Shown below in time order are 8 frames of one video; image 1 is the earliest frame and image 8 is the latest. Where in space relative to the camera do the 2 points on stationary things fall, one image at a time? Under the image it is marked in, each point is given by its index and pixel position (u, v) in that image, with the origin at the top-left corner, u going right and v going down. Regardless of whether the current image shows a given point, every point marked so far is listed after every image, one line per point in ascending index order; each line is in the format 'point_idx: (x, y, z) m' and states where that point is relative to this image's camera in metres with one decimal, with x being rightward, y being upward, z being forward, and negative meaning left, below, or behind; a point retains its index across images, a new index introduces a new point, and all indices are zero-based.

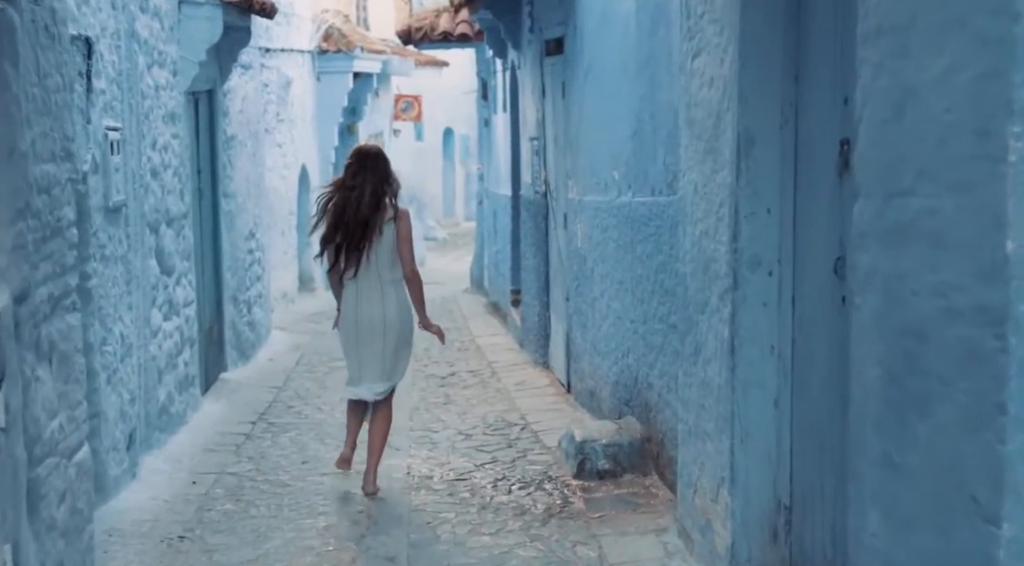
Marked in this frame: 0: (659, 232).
0: (+0.6, +0.2, +6.4) m
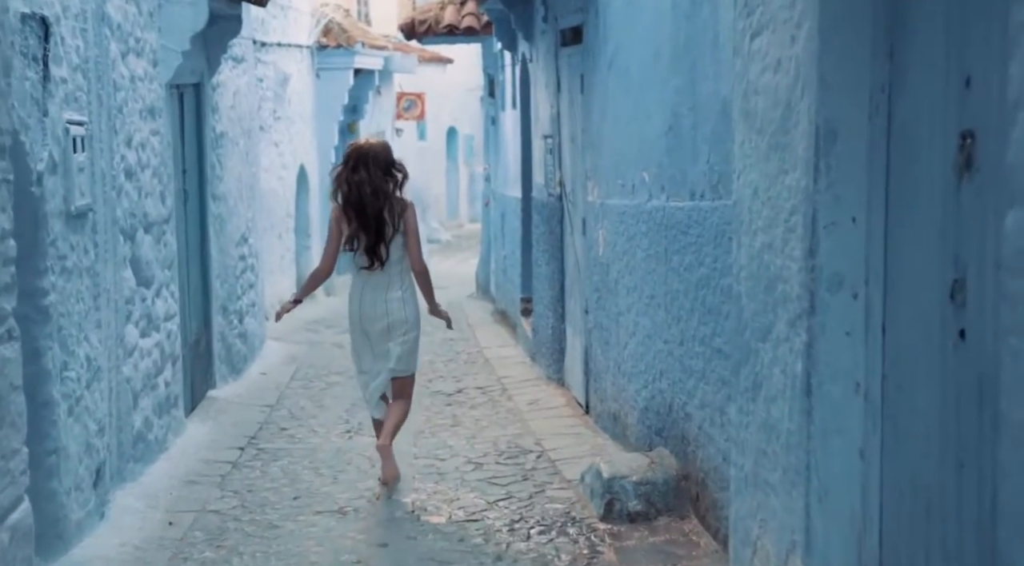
0: (+0.7, +0.2, +5.6) m
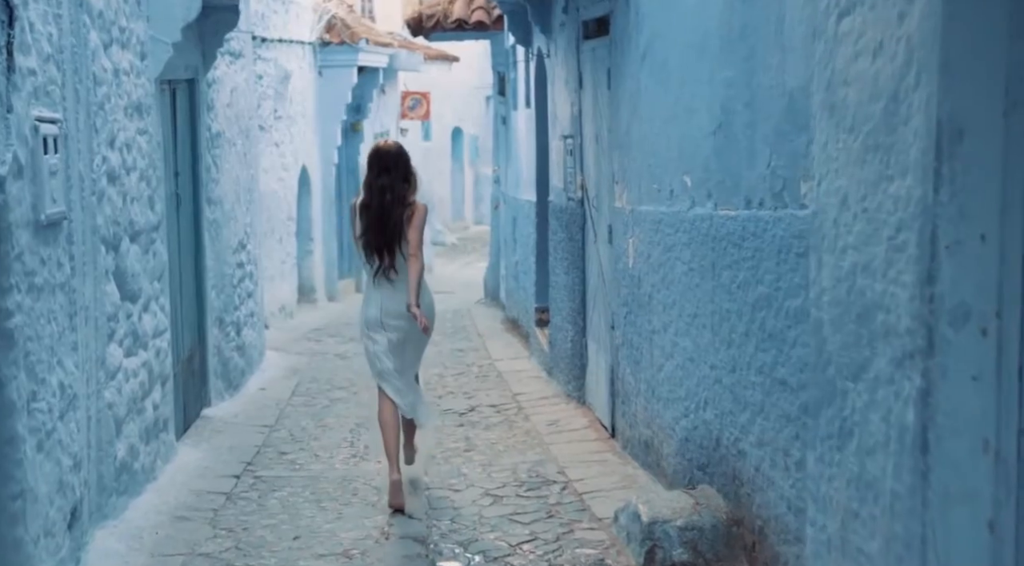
0: (+0.8, +0.1, +4.9) m
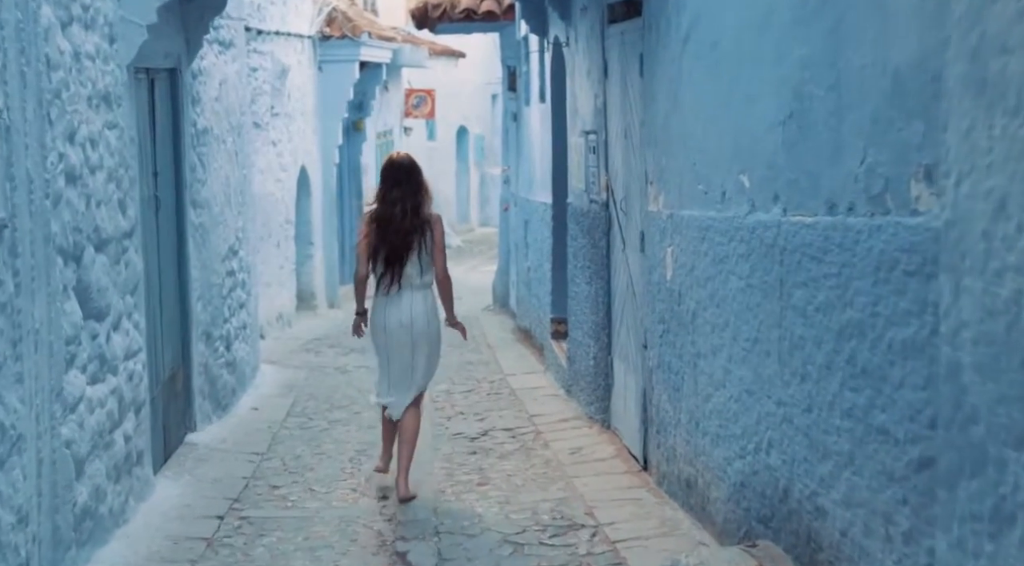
0: (+0.9, 0.0, +3.9) m
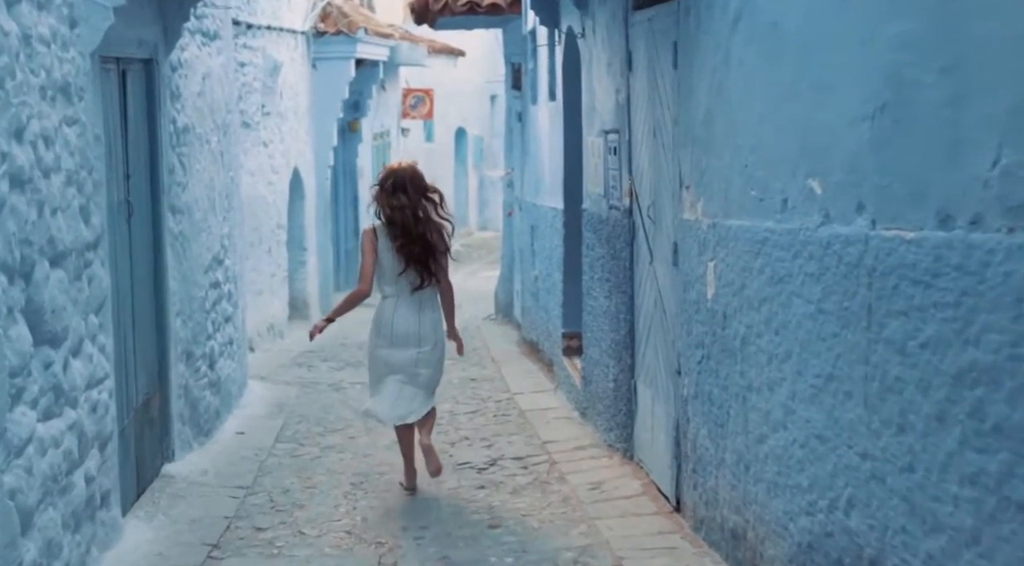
0: (+1.0, 0.0, +3.1) m
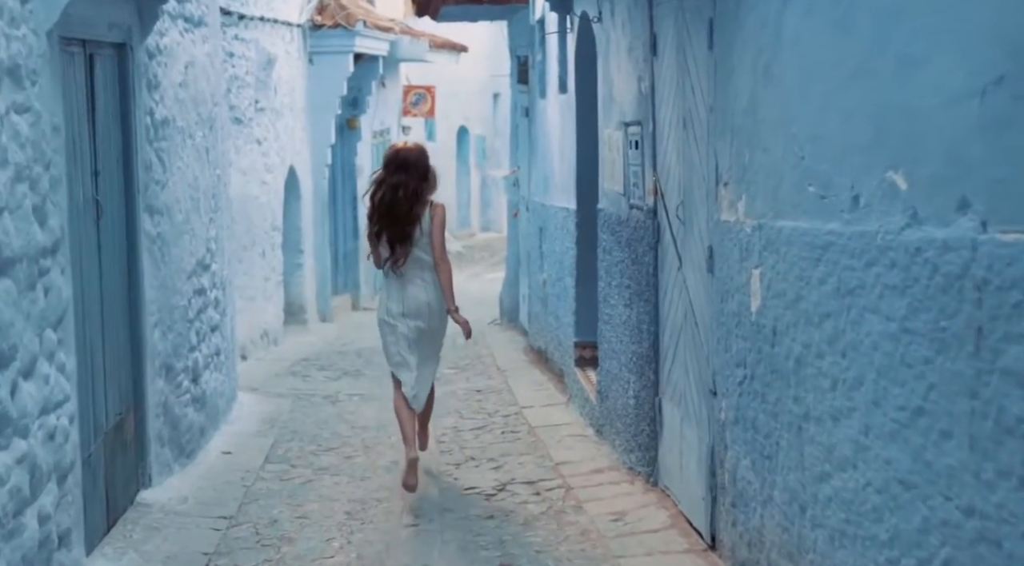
0: (+1.0, -0.1, +2.4) m
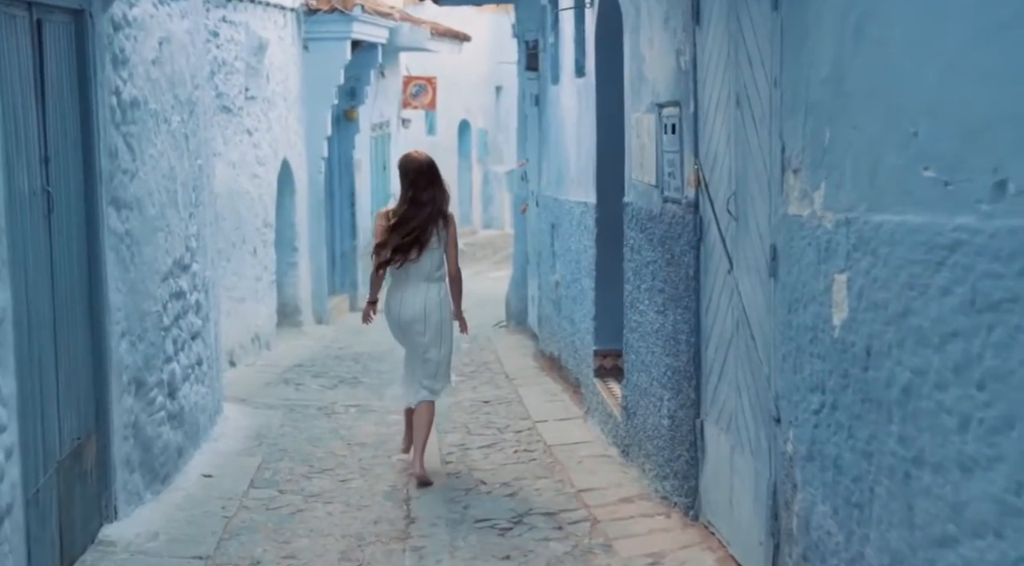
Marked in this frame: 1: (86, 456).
0: (+1.1, -0.1, +1.5) m
1: (-1.7, -0.7, +5.9) m
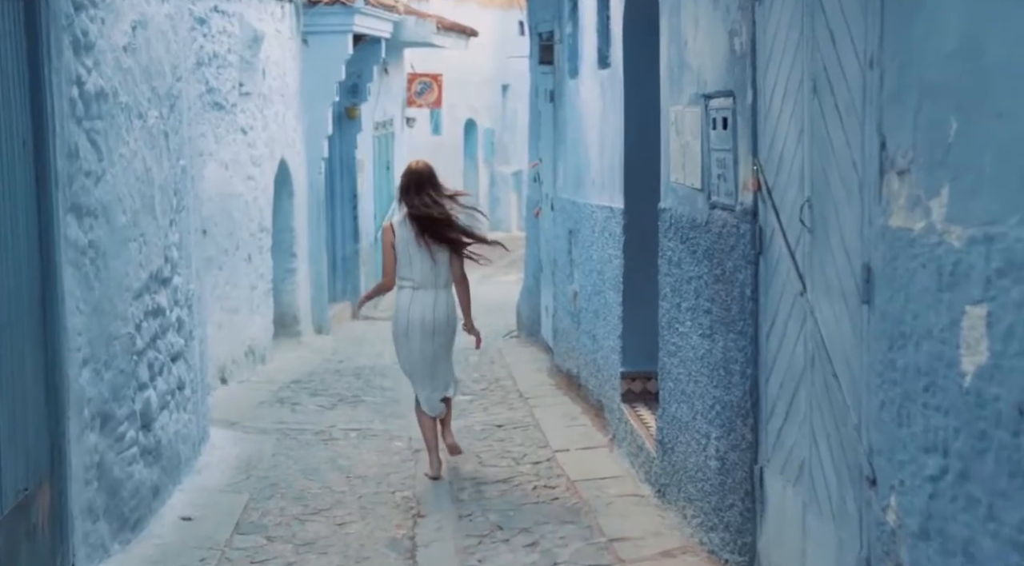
0: (+1.2, -0.2, +0.6) m
1: (-1.6, -0.8, +5.0) m
